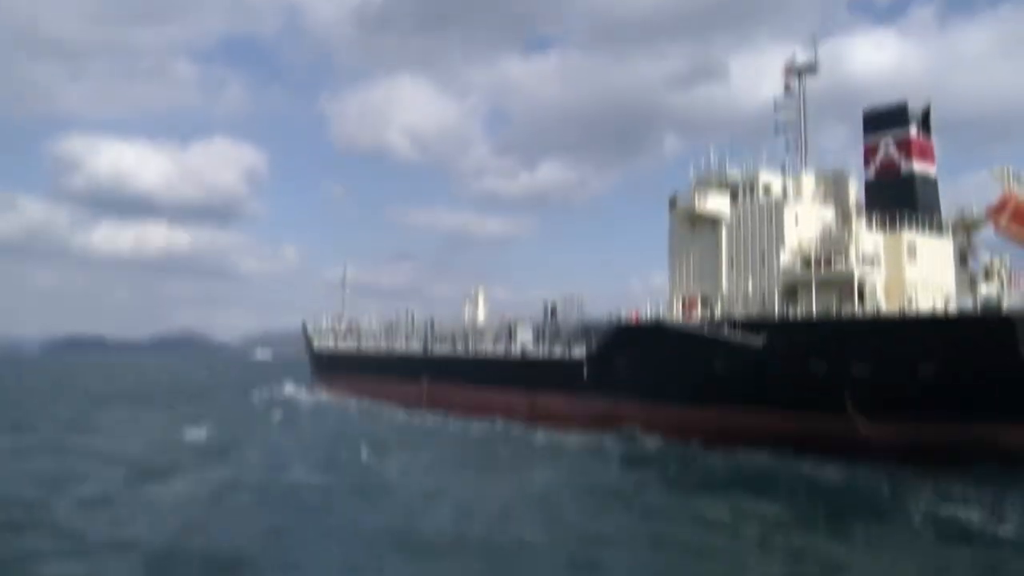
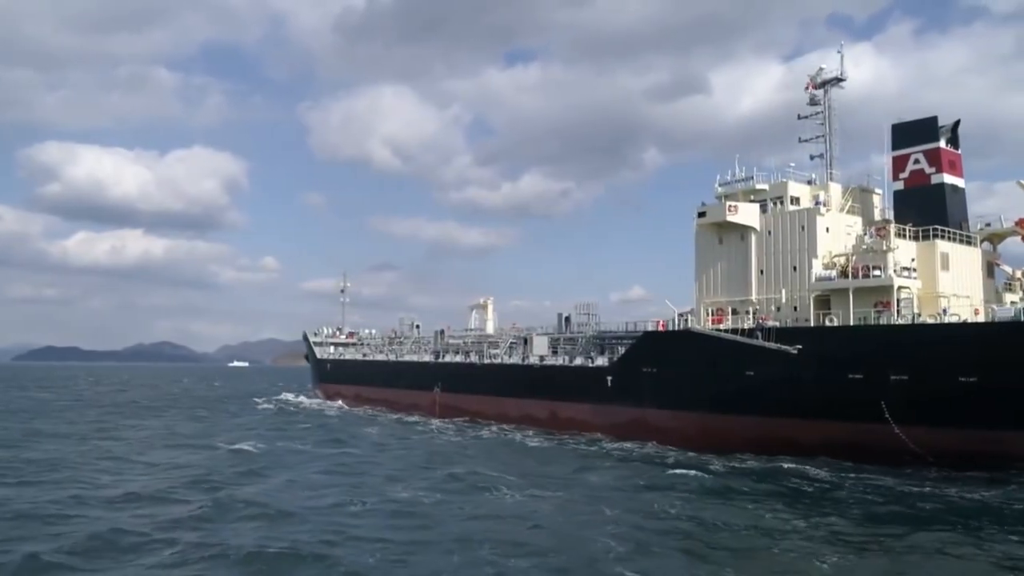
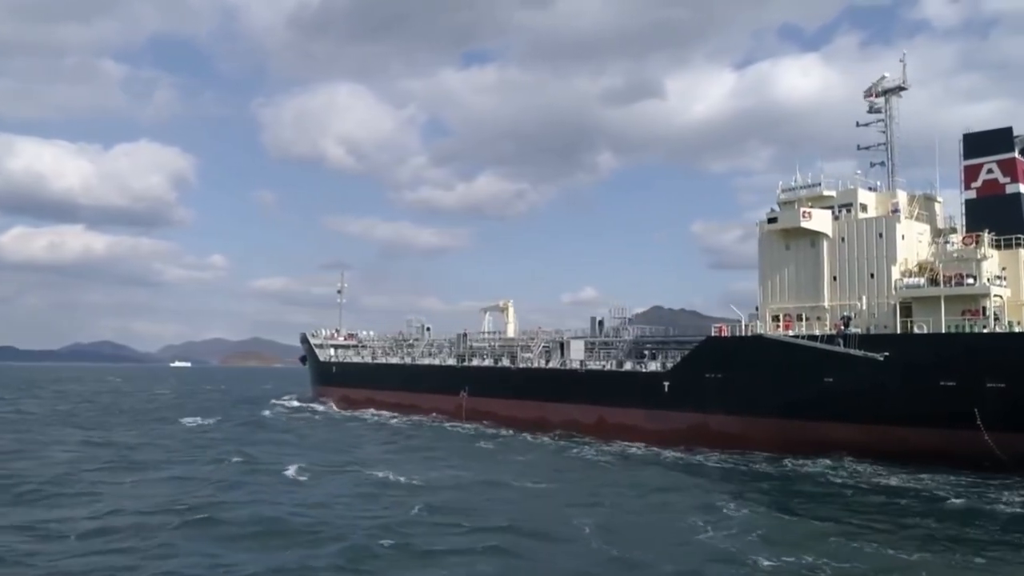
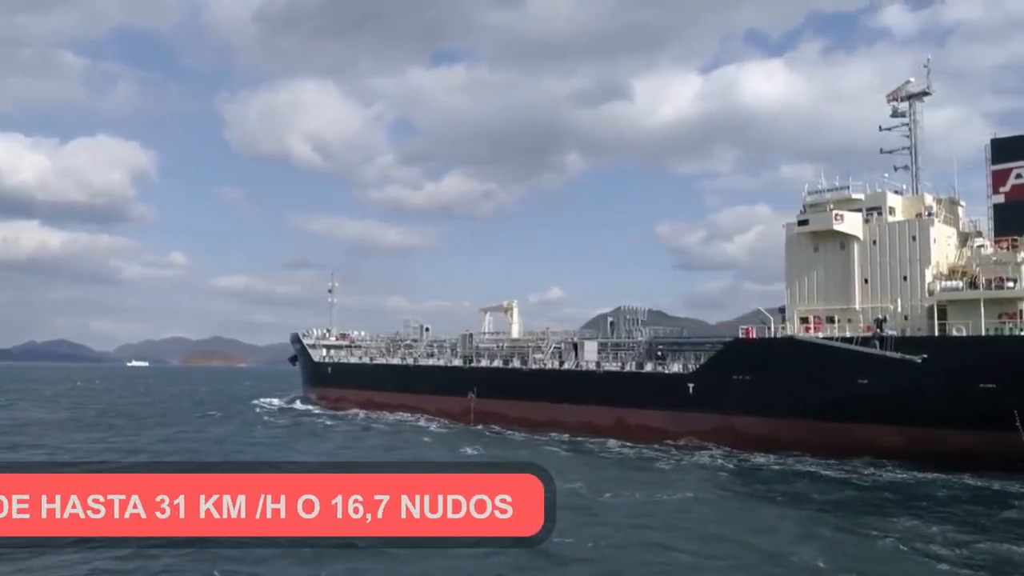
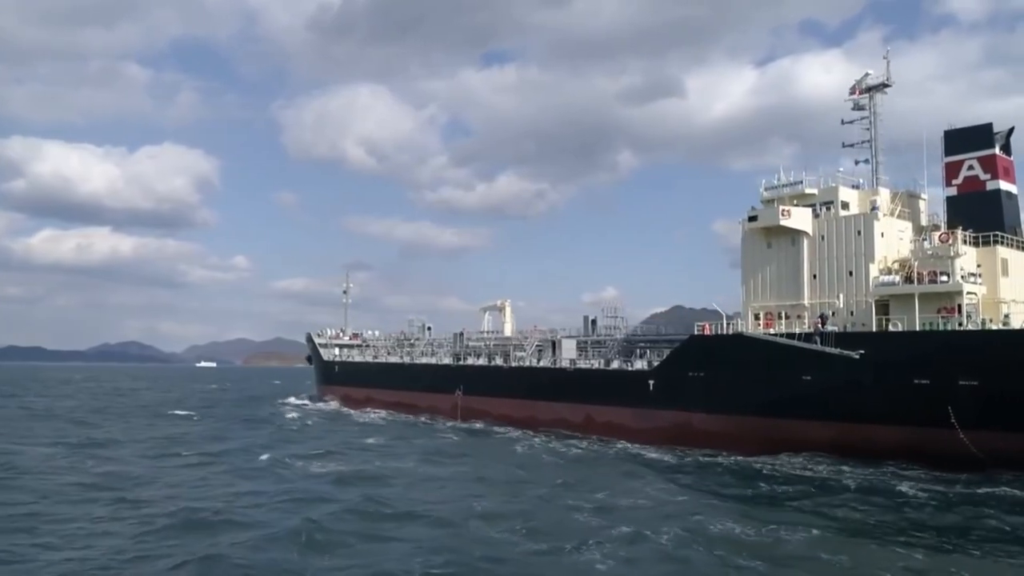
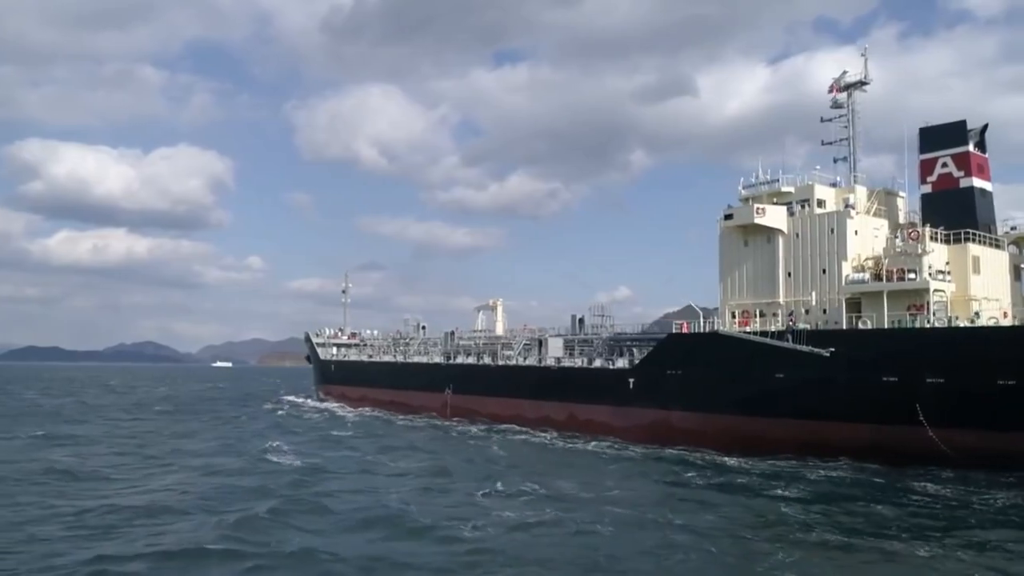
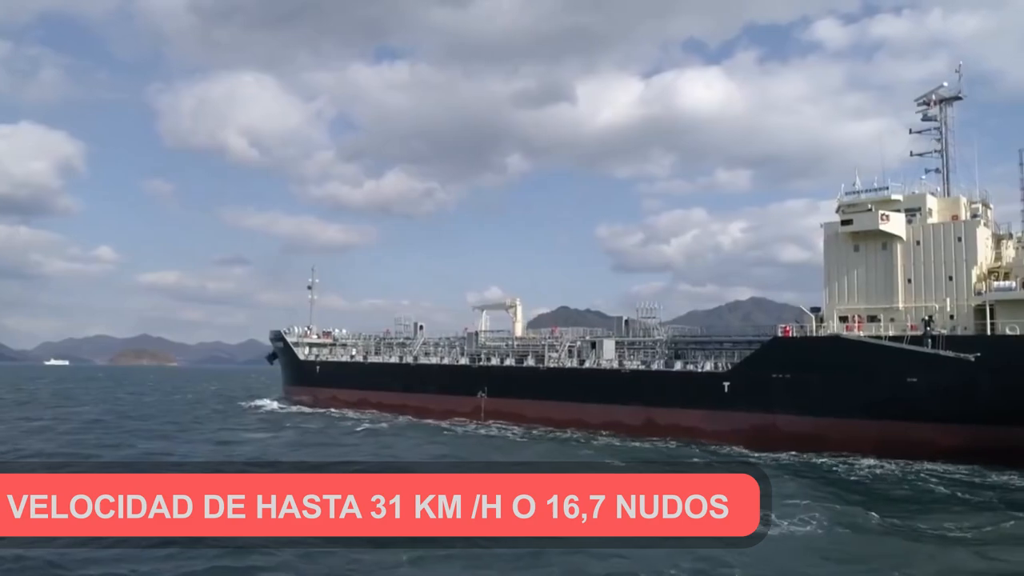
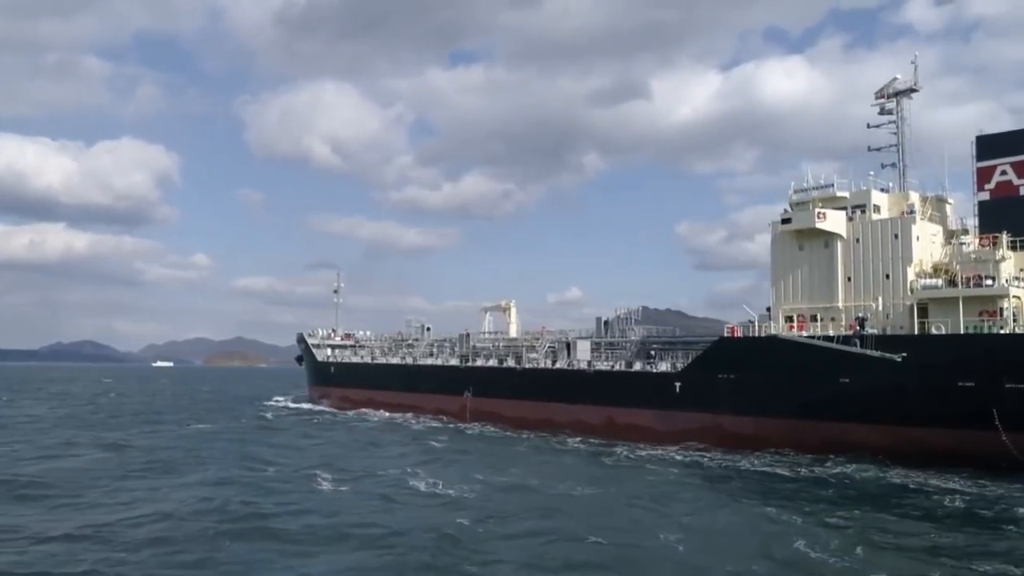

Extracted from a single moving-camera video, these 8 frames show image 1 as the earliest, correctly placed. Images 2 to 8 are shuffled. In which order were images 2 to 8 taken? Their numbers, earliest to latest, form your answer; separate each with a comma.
2, 6, 5, 3, 8, 4, 7
